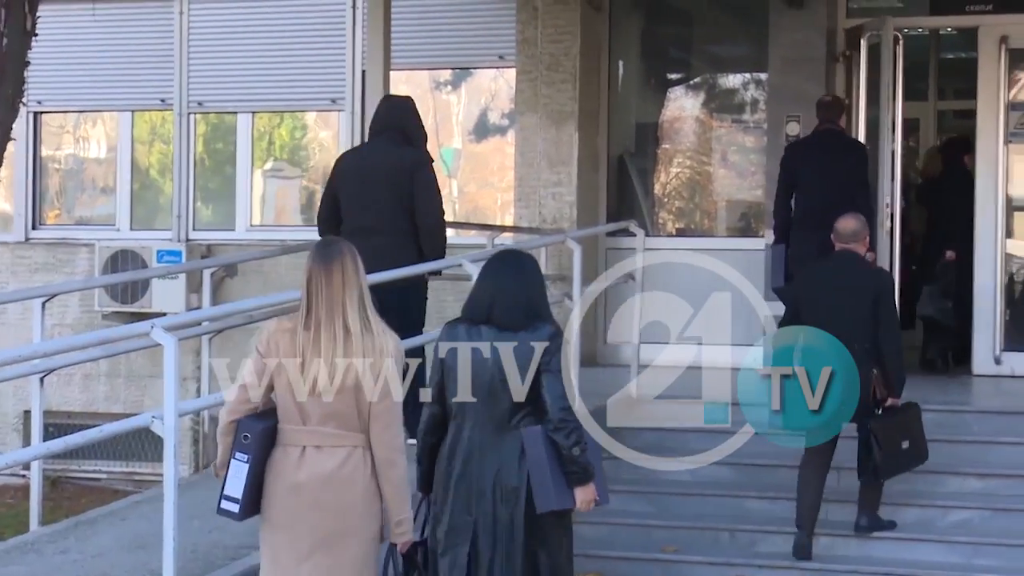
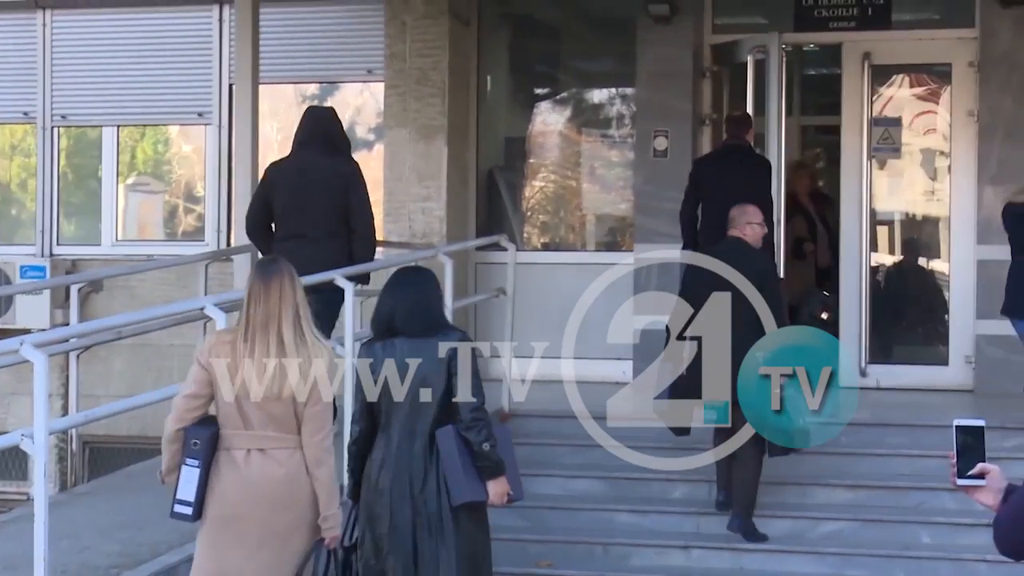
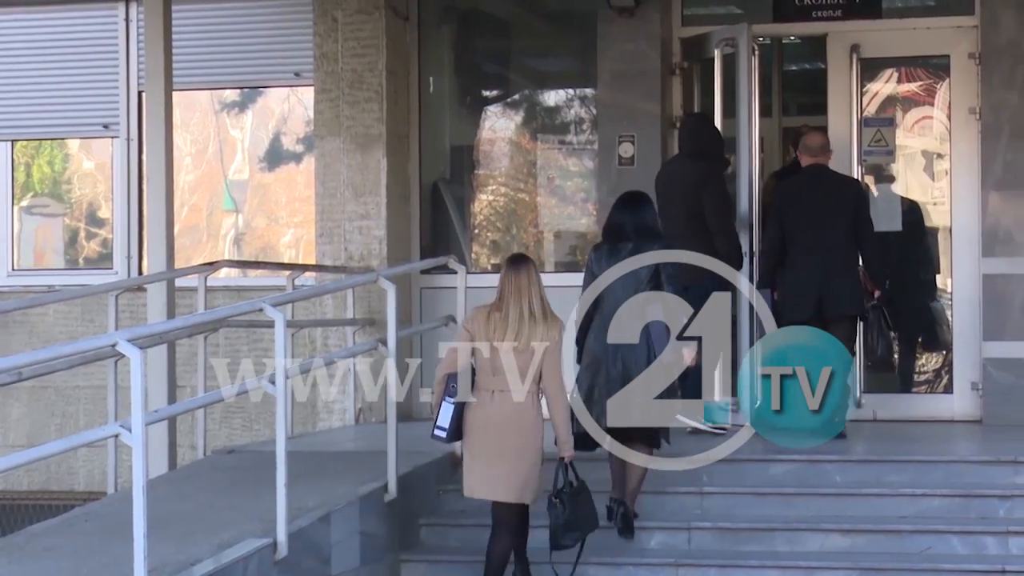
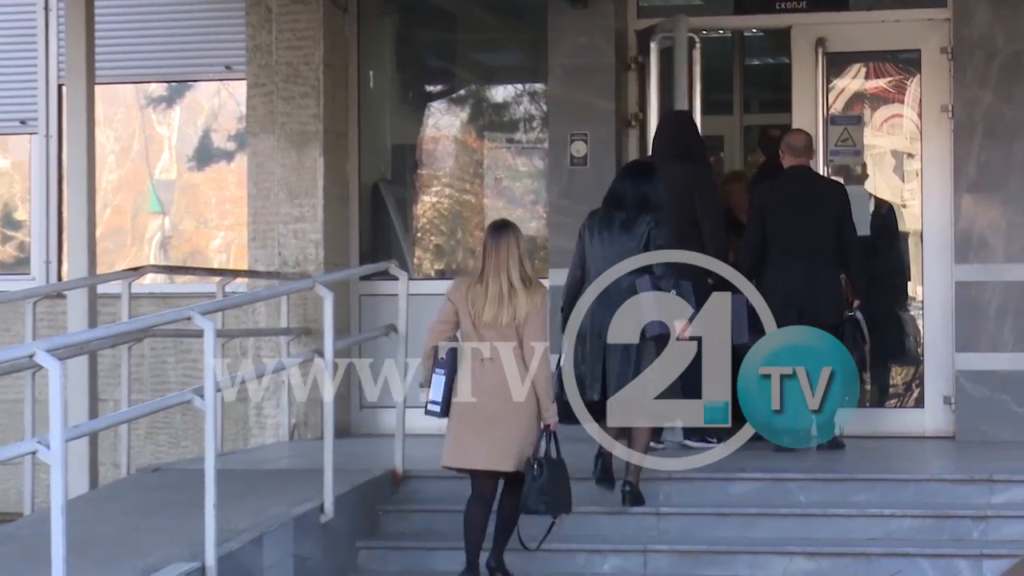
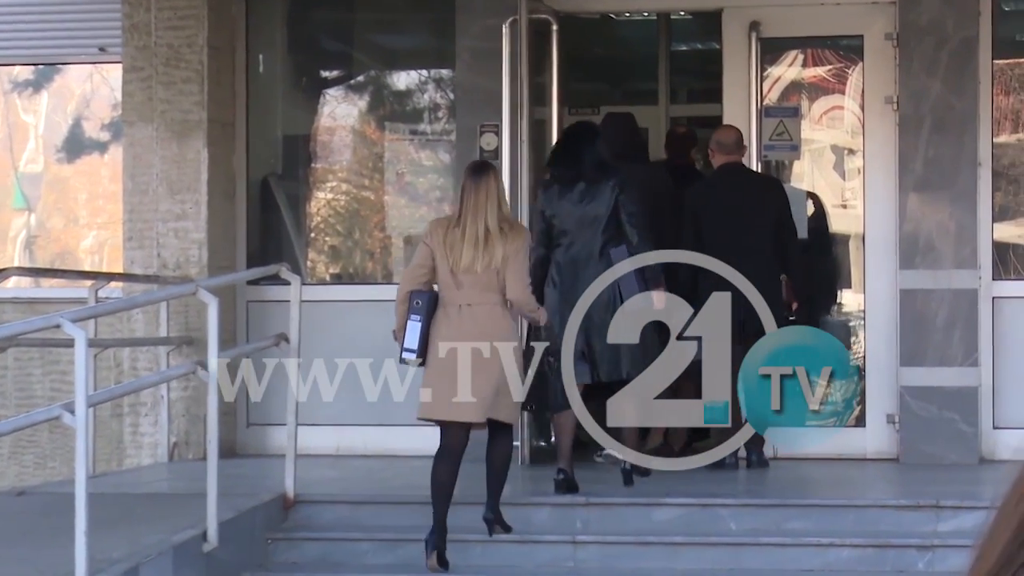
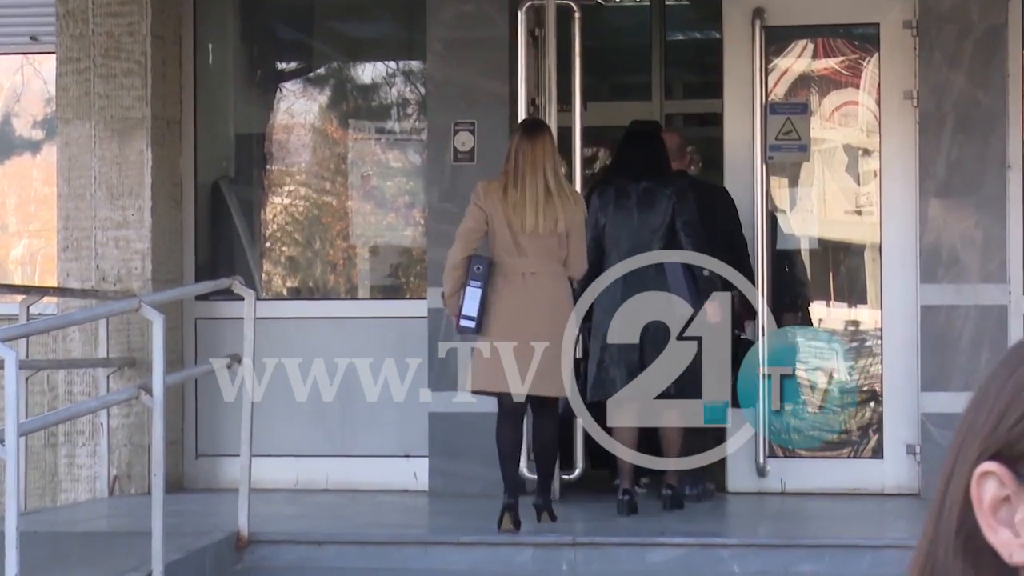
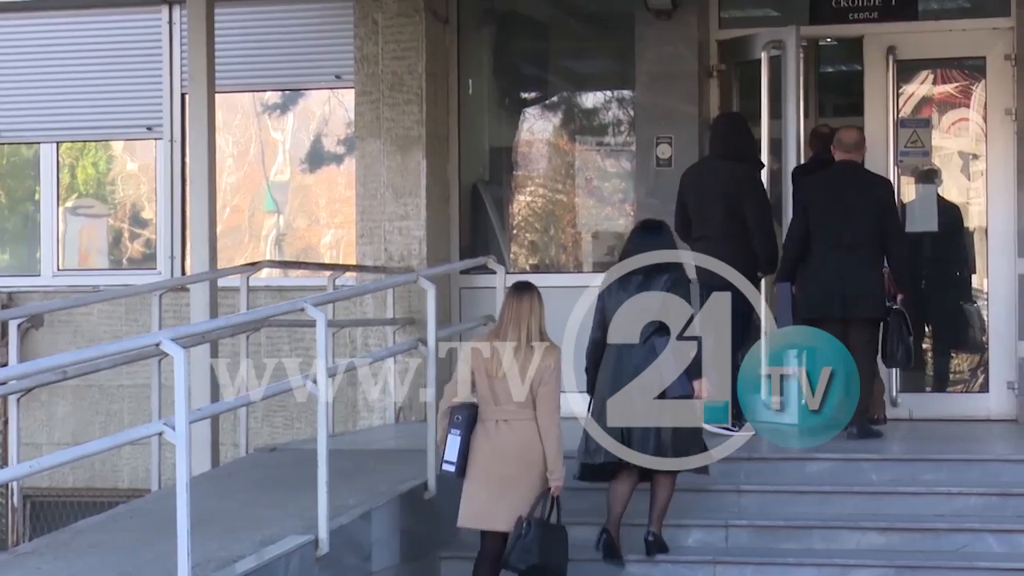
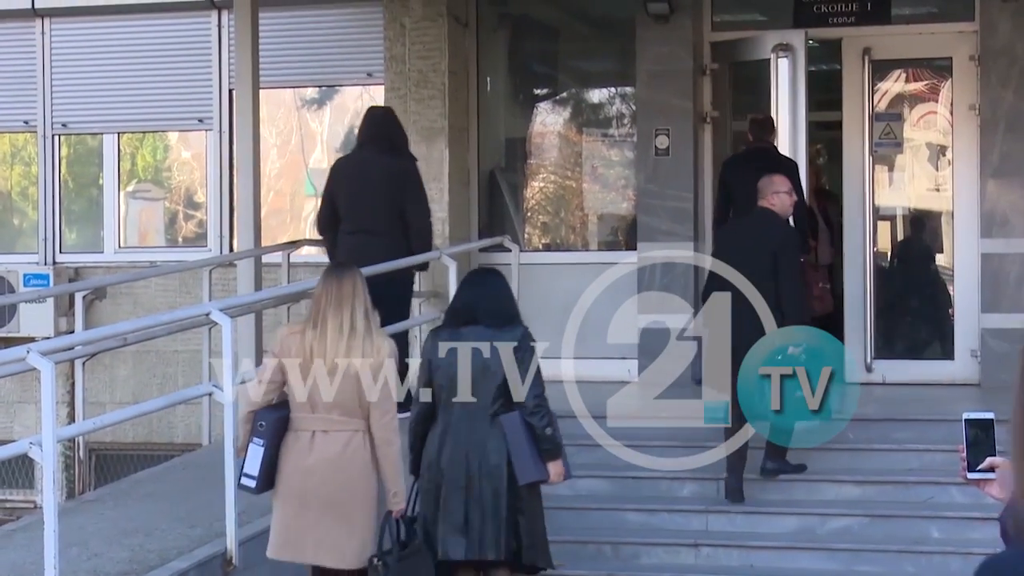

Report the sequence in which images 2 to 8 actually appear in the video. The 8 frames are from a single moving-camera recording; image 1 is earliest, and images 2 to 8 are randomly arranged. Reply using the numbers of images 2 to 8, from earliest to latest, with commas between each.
2, 8, 7, 3, 4, 5, 6
